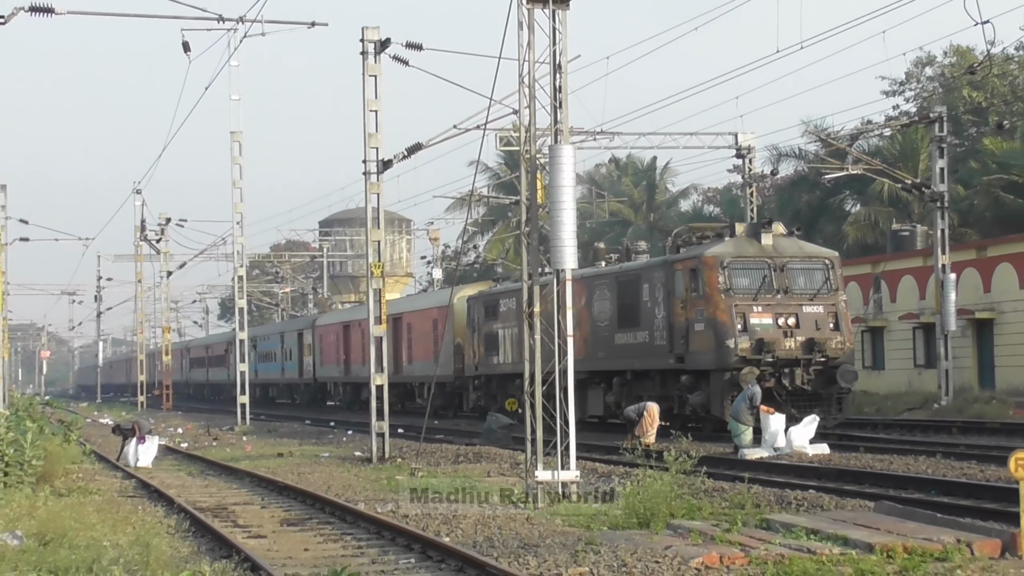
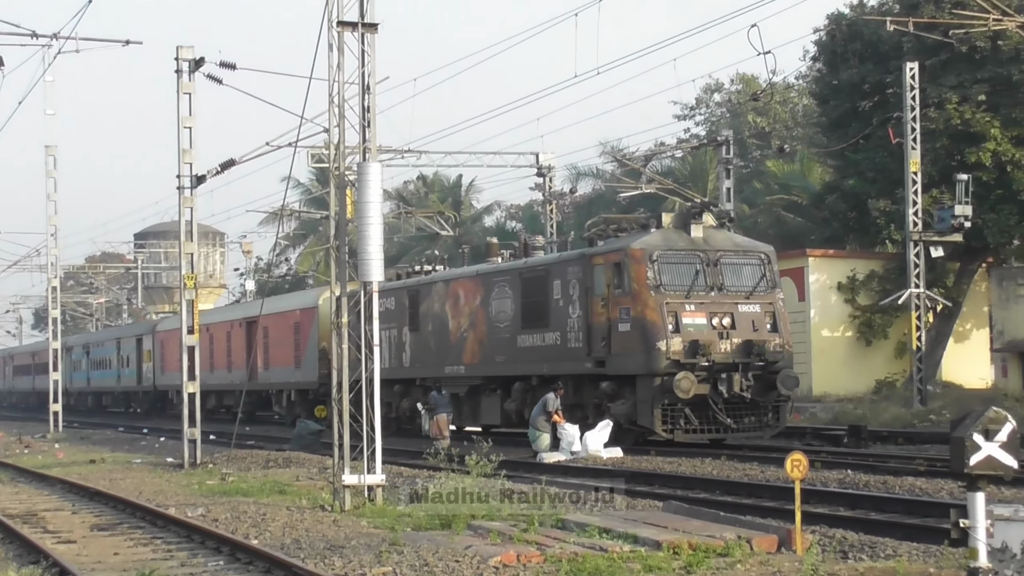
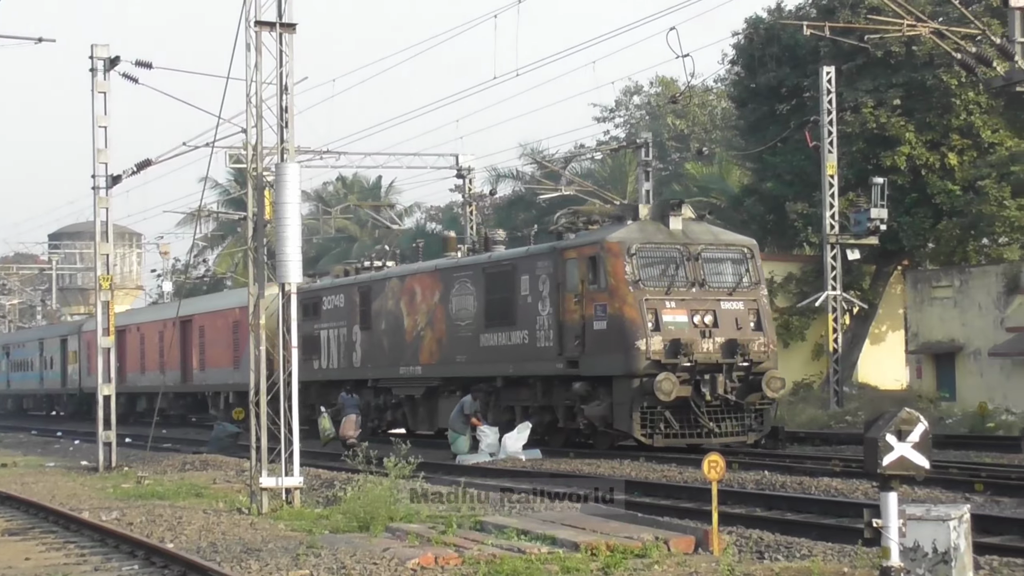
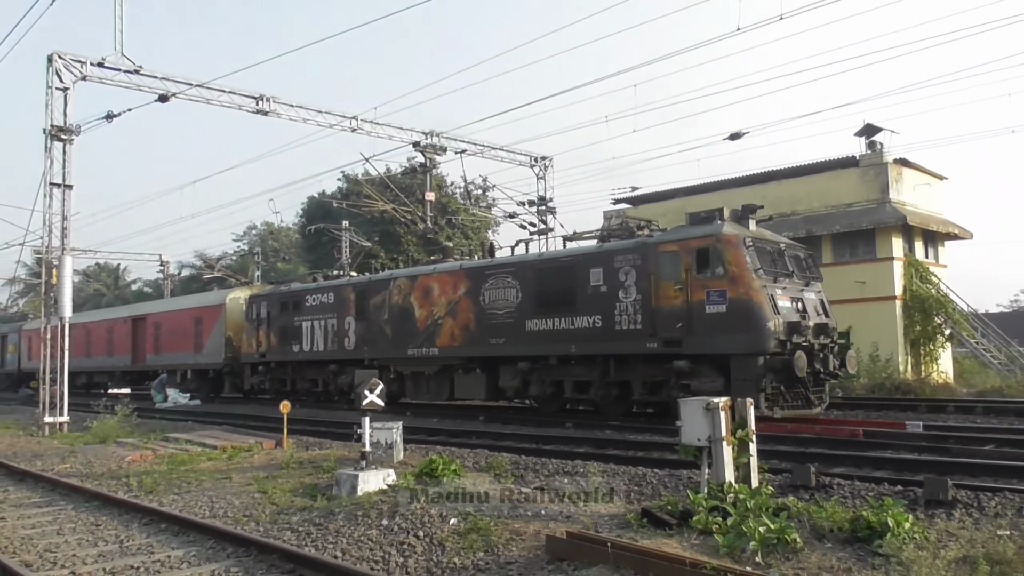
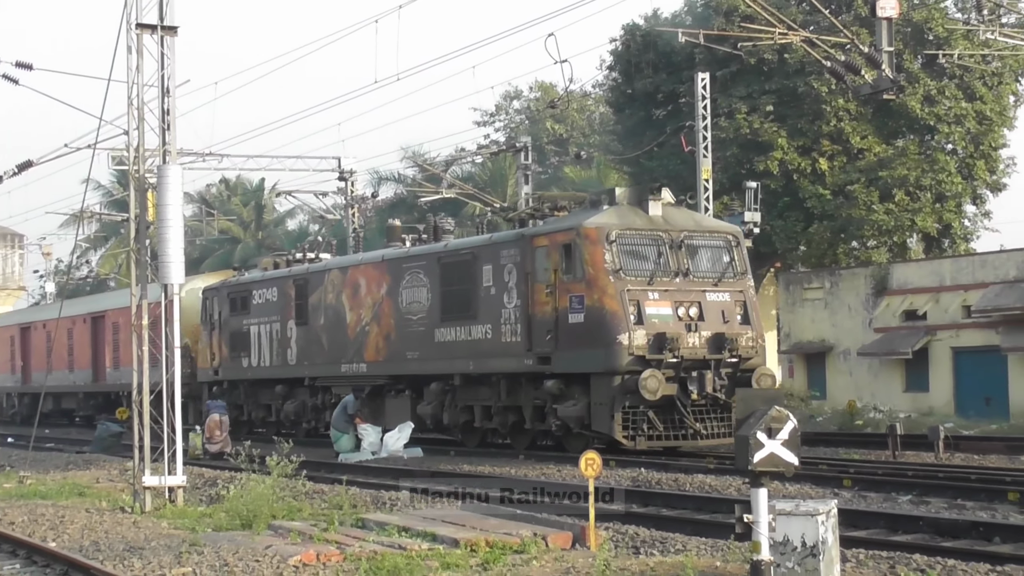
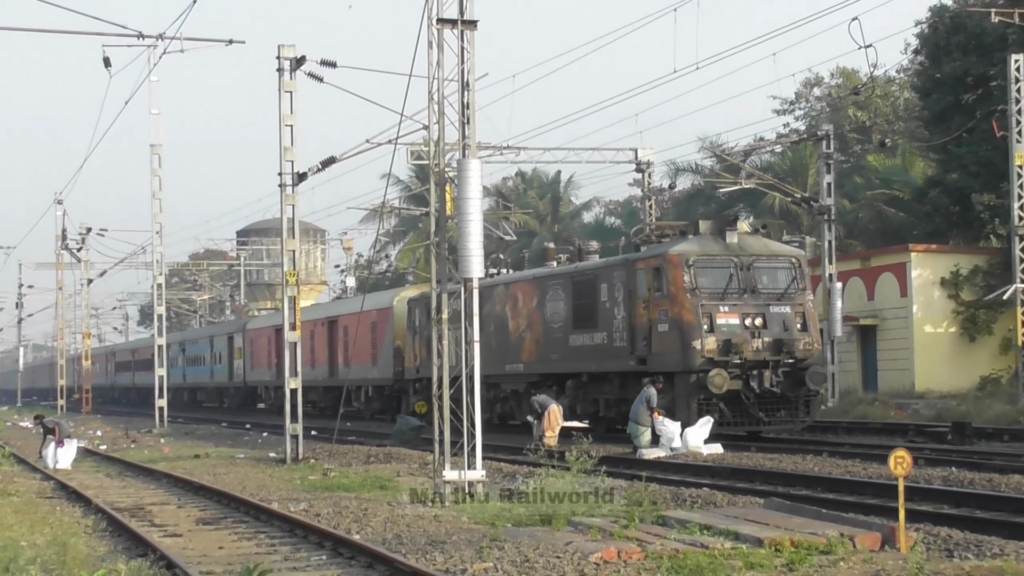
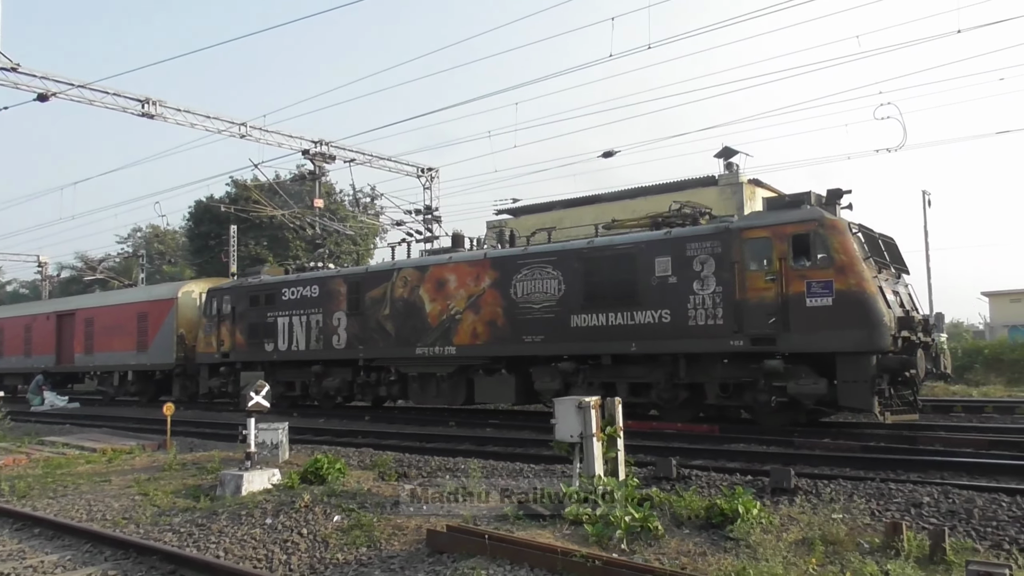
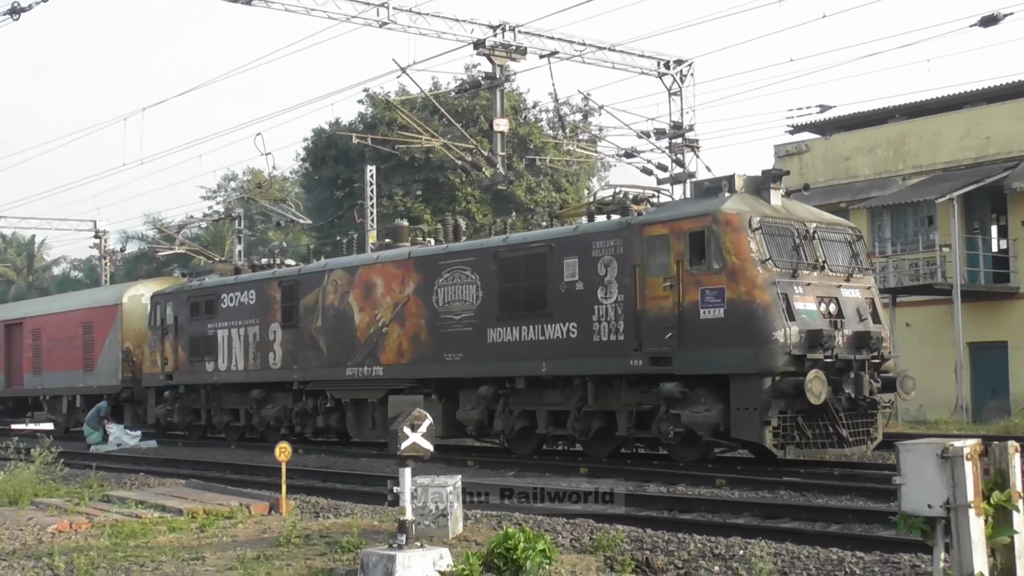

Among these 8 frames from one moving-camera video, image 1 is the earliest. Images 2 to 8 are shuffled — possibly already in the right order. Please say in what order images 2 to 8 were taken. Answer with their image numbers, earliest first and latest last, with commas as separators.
6, 2, 3, 5, 8, 4, 7
